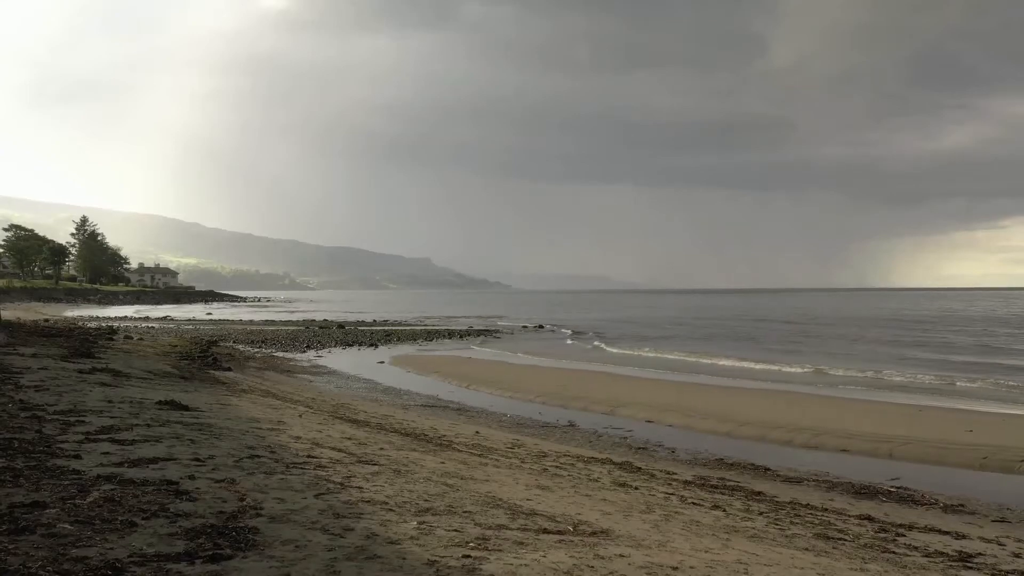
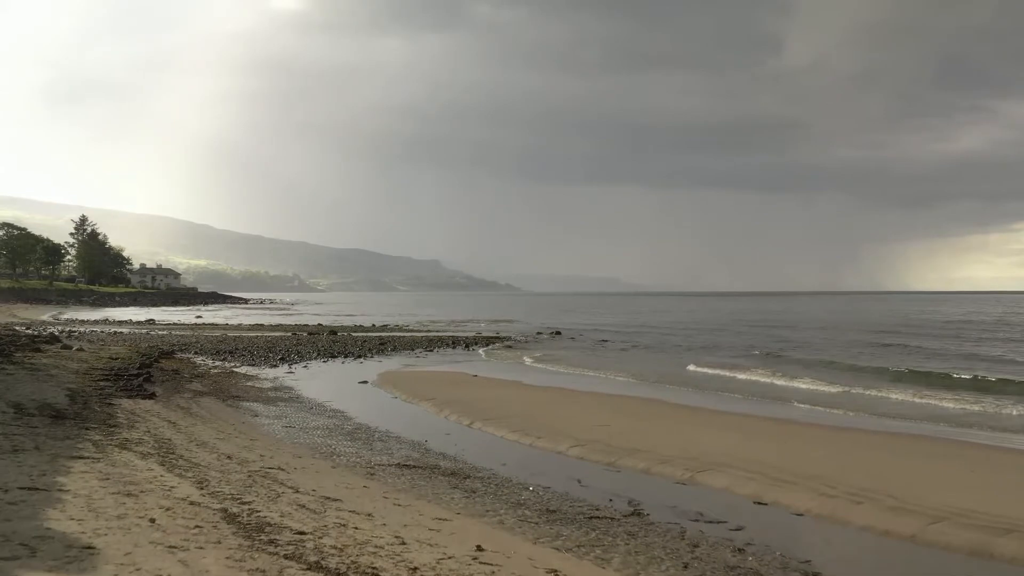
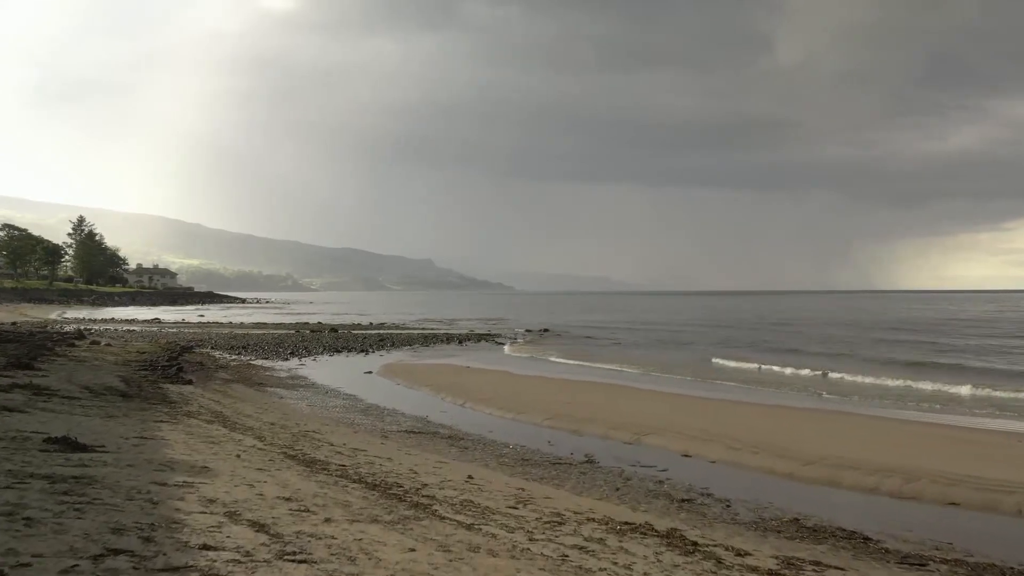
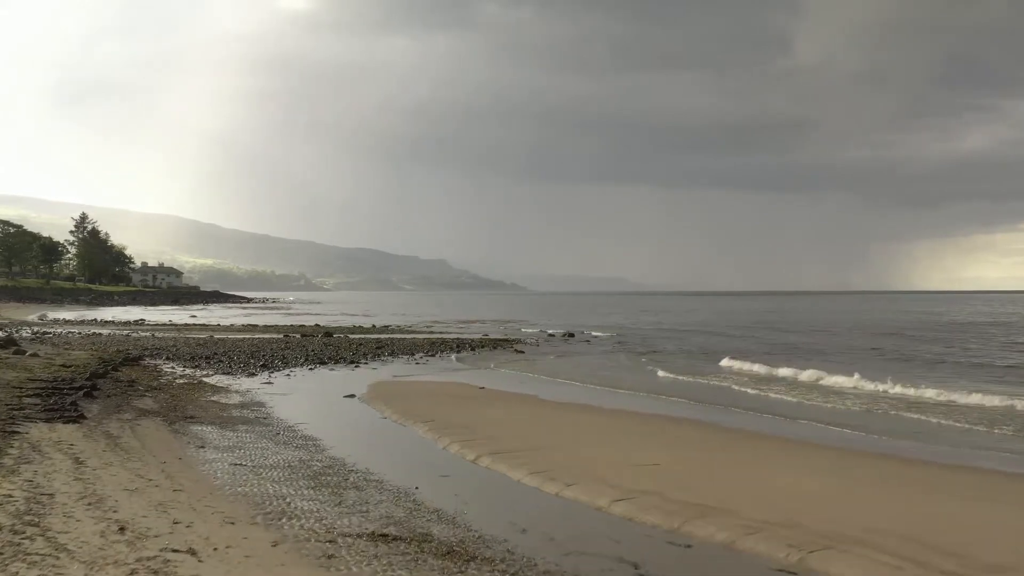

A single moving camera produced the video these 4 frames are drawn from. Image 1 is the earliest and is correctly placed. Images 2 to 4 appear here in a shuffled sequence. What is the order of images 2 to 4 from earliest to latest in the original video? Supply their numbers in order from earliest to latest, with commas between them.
3, 2, 4
